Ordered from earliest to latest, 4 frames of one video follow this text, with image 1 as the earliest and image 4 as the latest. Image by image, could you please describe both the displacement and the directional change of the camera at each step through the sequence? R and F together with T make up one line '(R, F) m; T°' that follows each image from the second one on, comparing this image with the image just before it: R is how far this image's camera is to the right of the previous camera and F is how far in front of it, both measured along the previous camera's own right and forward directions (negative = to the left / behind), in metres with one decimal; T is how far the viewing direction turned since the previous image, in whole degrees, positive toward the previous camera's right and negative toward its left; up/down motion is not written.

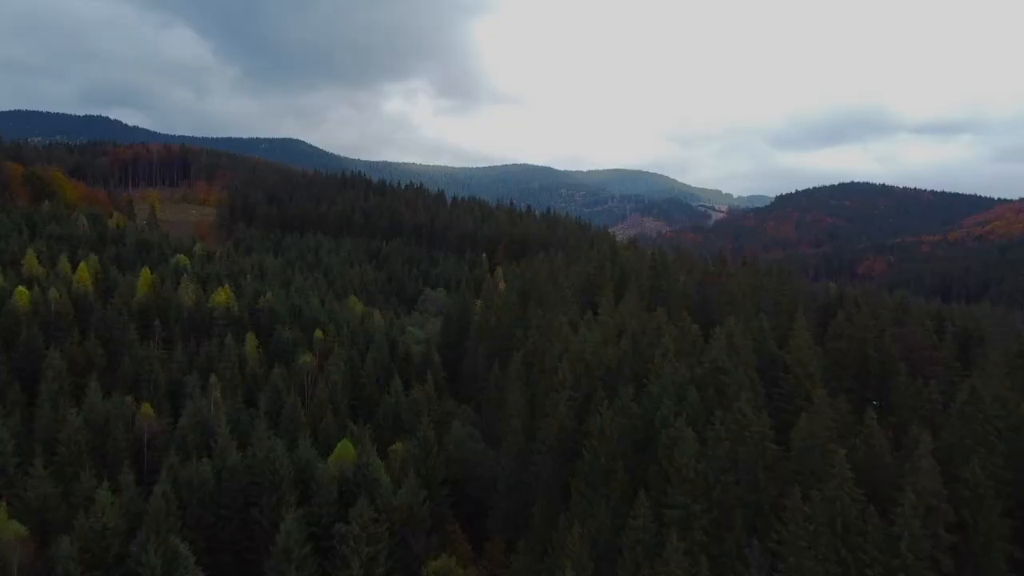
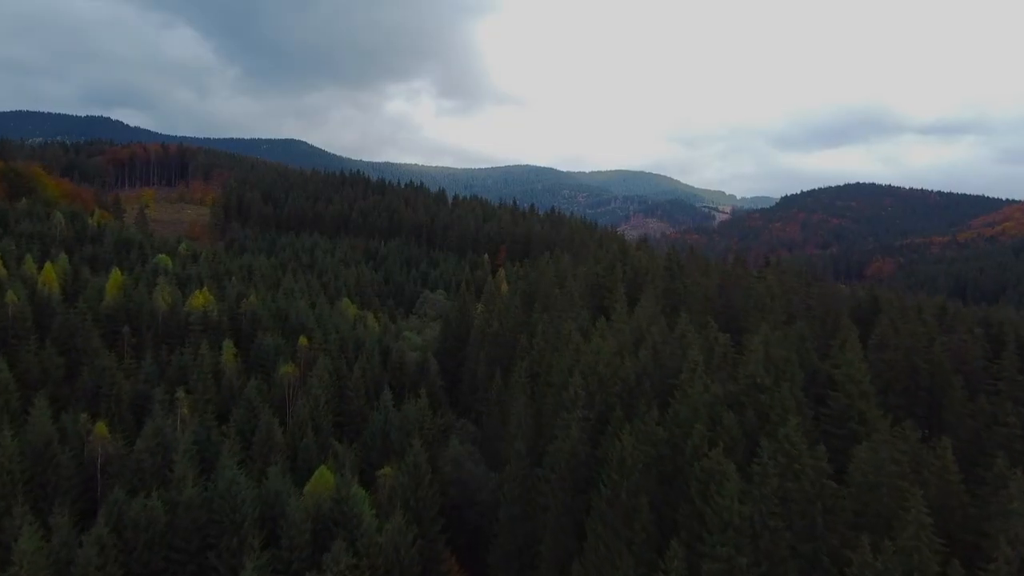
(-0.1, +7.6) m; 0°
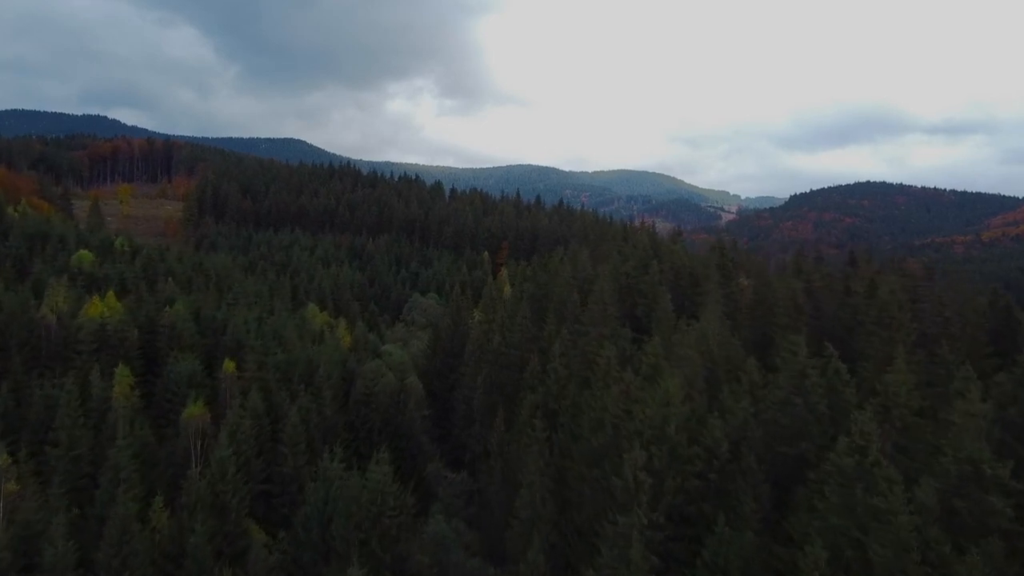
(-0.4, +21.8) m; 0°
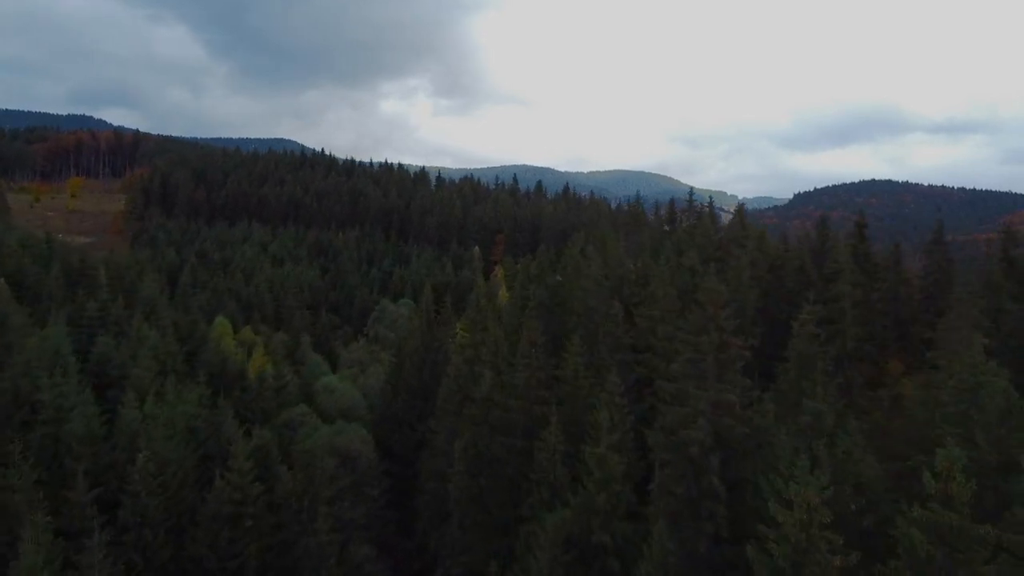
(-0.2, +29.0) m; 0°
